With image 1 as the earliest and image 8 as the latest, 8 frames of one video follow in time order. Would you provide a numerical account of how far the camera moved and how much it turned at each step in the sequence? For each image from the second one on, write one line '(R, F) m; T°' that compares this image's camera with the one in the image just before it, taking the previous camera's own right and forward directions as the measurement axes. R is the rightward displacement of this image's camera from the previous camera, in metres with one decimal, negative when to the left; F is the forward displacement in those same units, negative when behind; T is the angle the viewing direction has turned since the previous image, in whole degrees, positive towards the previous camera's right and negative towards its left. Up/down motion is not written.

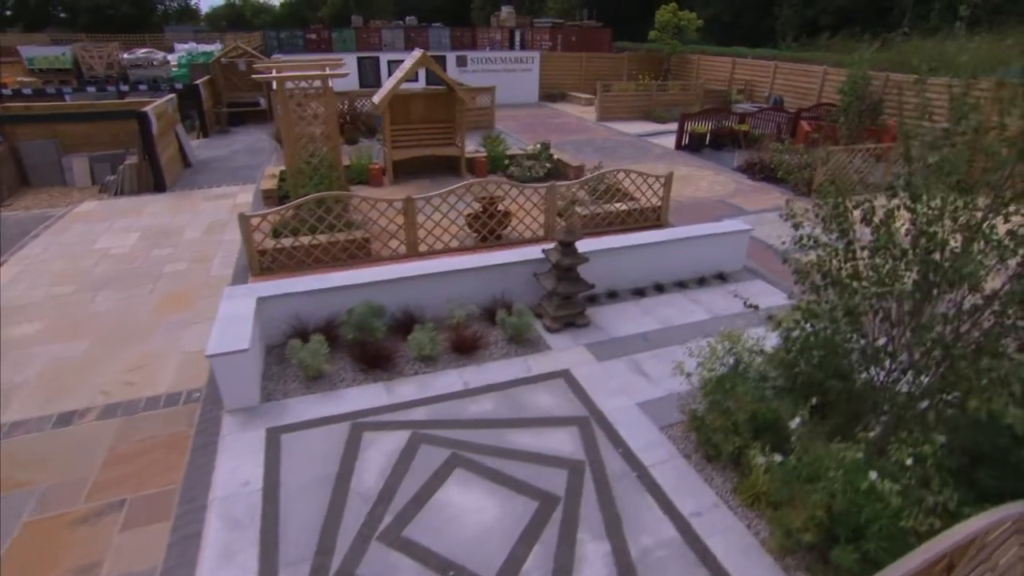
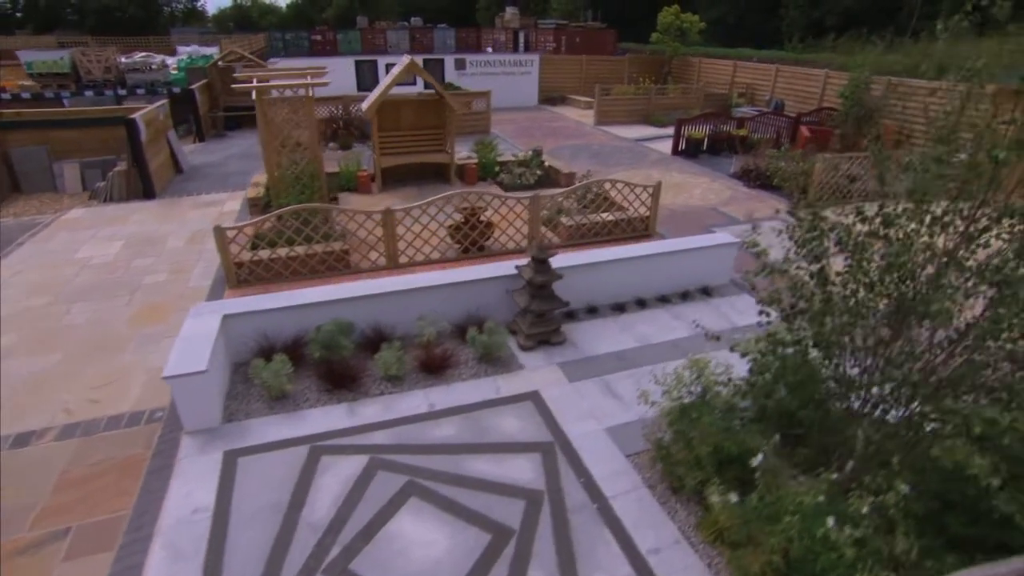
(+0.4, +0.1) m; -1°
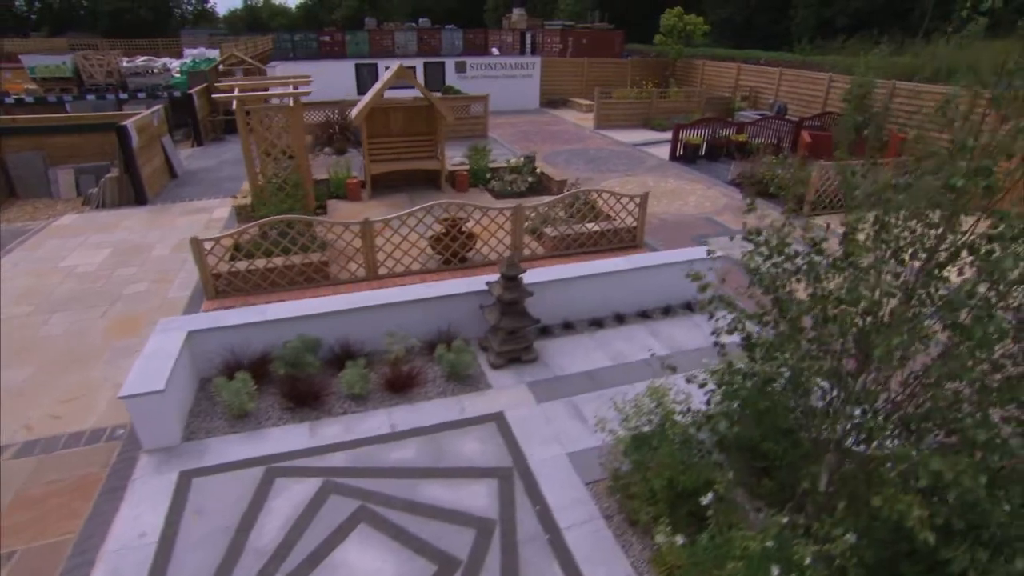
(+0.4, +0.1) m; -1°
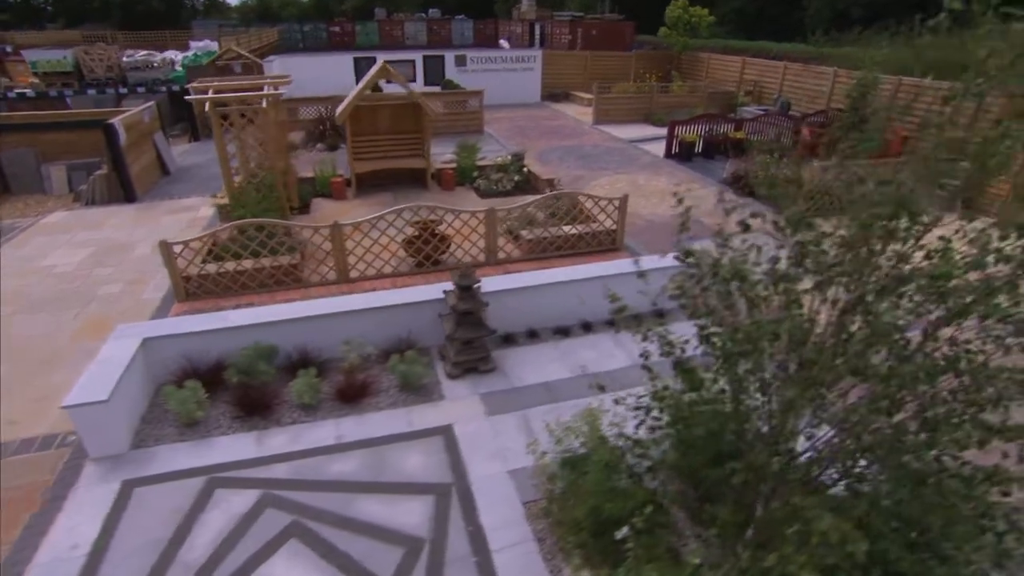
(+0.6, +0.1) m; -1°
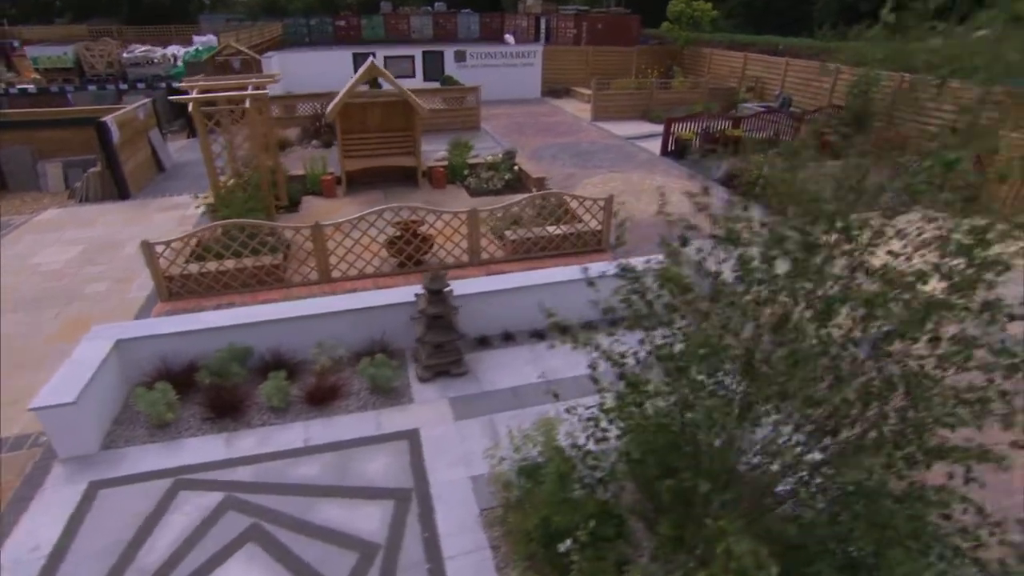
(+0.4, 0.0) m; -1°
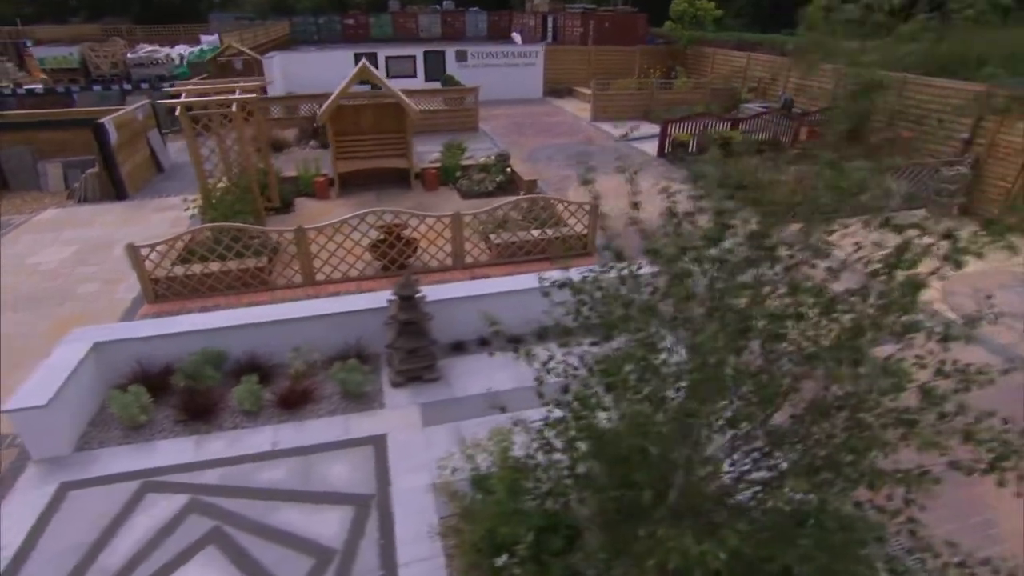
(+0.4, 0.0) m; -1°
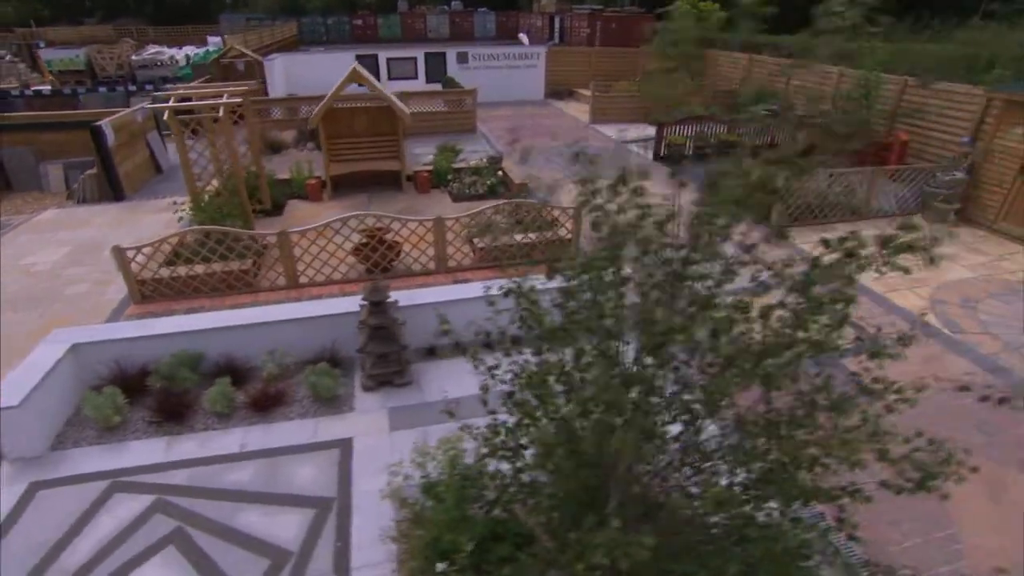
(+0.4, 0.0) m; -1°
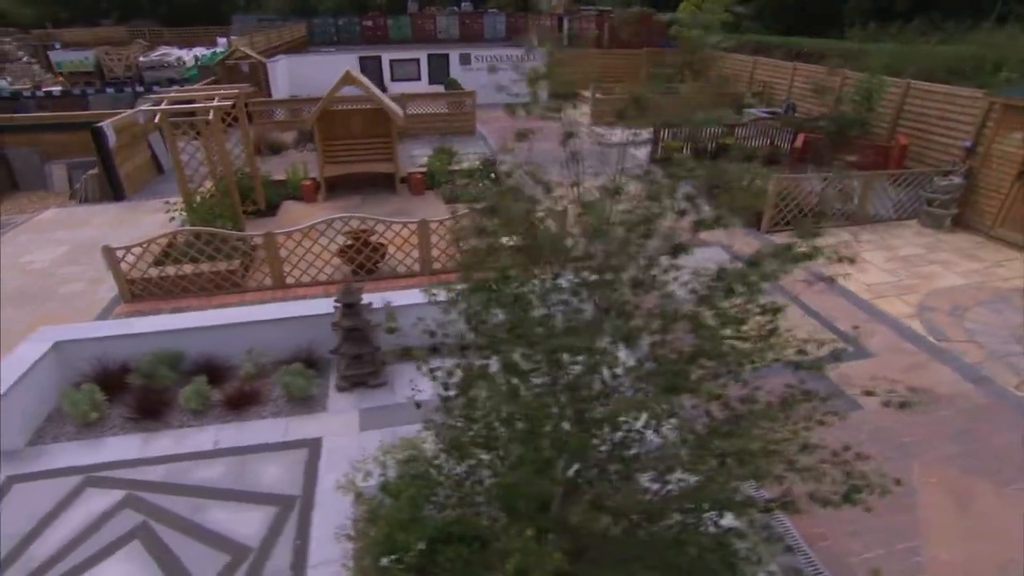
(+0.4, 0.0) m; -1°
